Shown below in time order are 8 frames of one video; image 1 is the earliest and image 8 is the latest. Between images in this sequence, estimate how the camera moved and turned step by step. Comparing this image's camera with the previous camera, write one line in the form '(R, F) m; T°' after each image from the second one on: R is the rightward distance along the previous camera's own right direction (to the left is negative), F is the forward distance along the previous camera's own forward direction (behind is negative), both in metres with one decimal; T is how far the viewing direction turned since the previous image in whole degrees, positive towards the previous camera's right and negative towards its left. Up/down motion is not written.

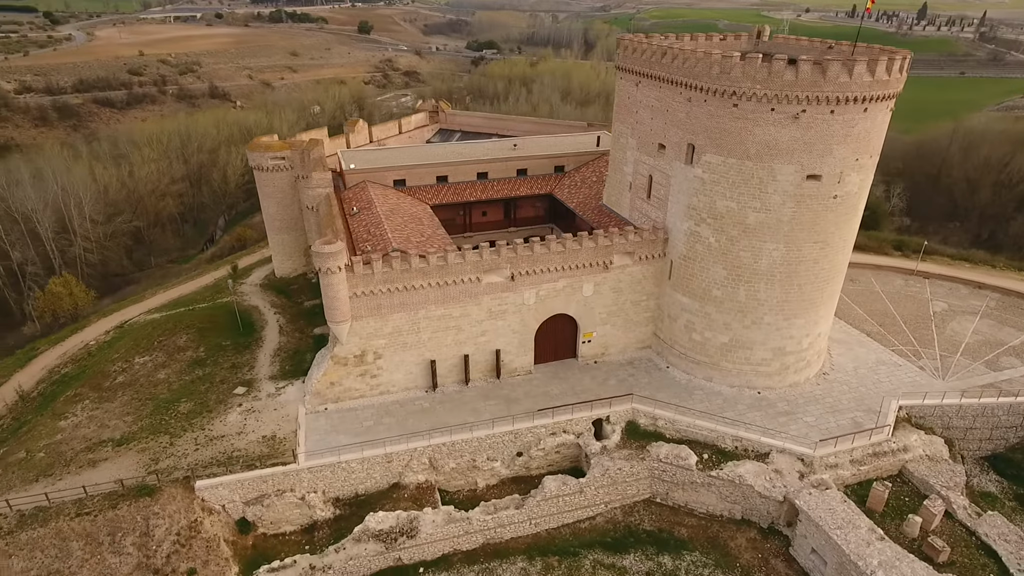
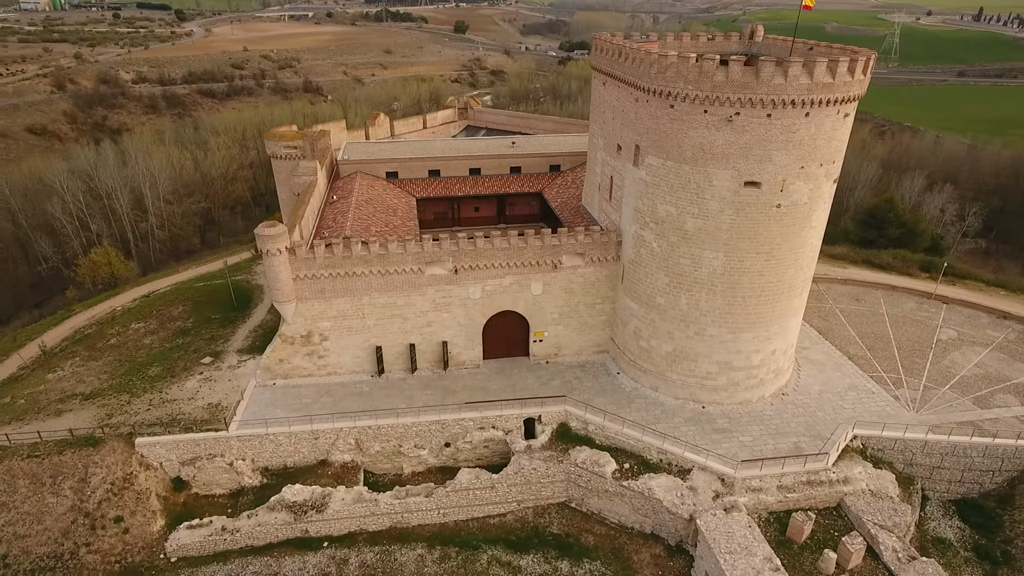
(+4.1, +0.2) m; -8°
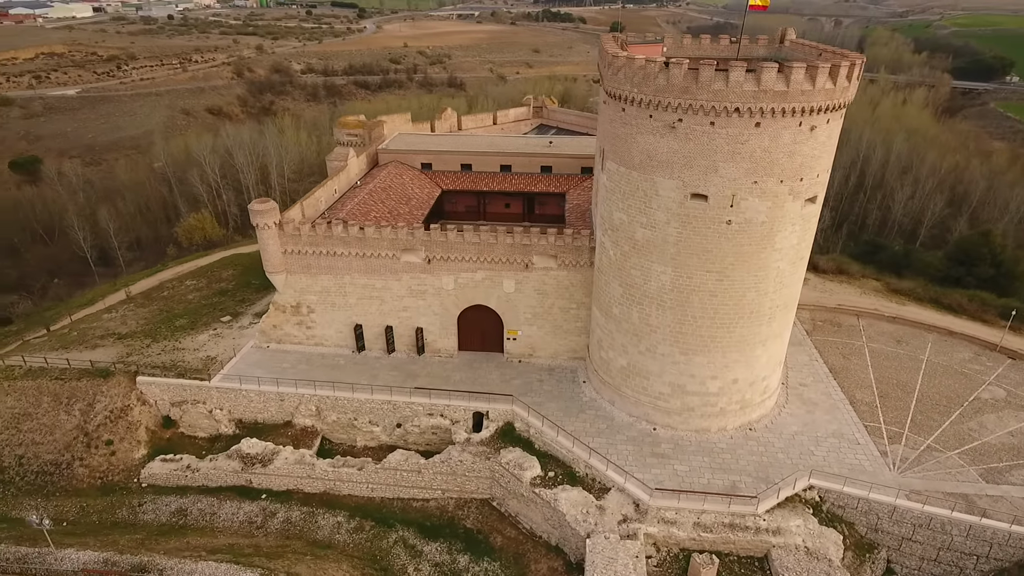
(+5.0, +0.5) m; -13°
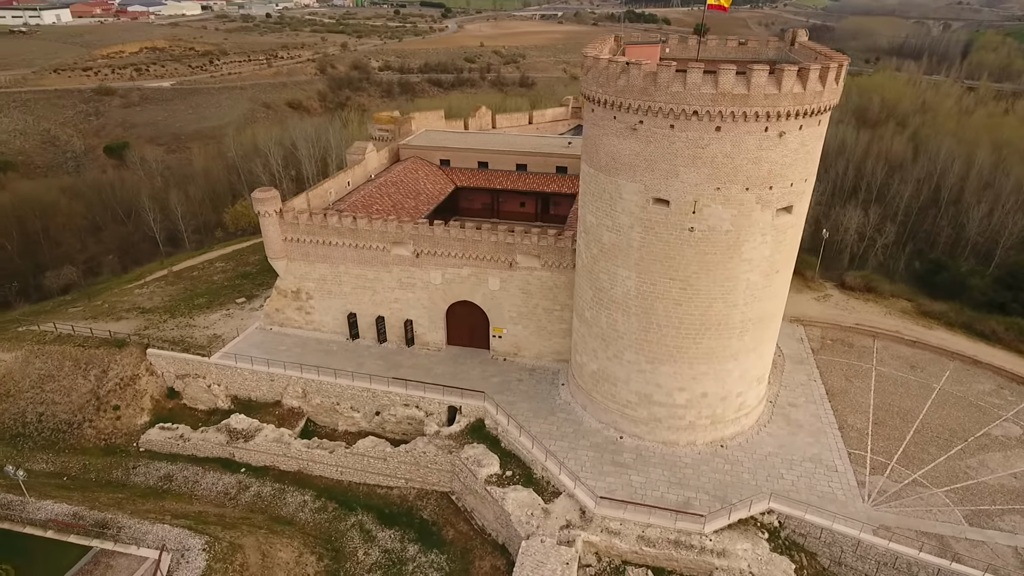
(+2.6, +0.1) m; -7°
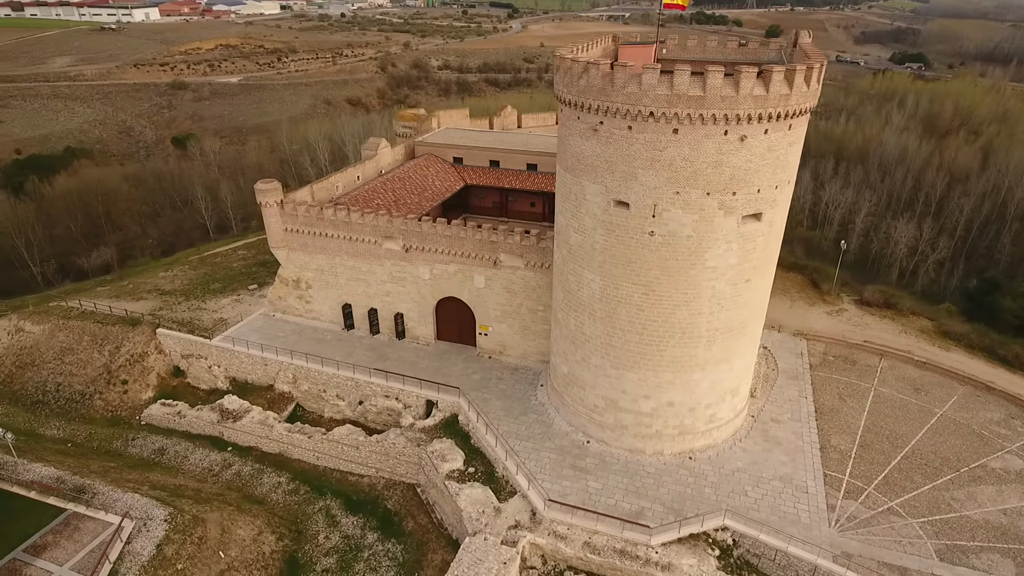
(+2.2, +0.1) m; -5°
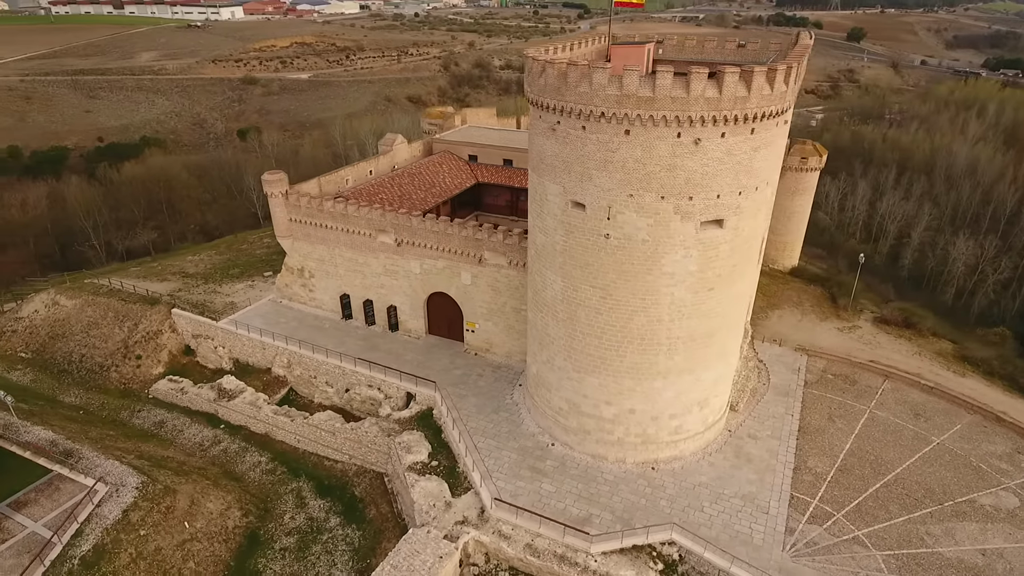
(+2.3, +0.1) m; -6°
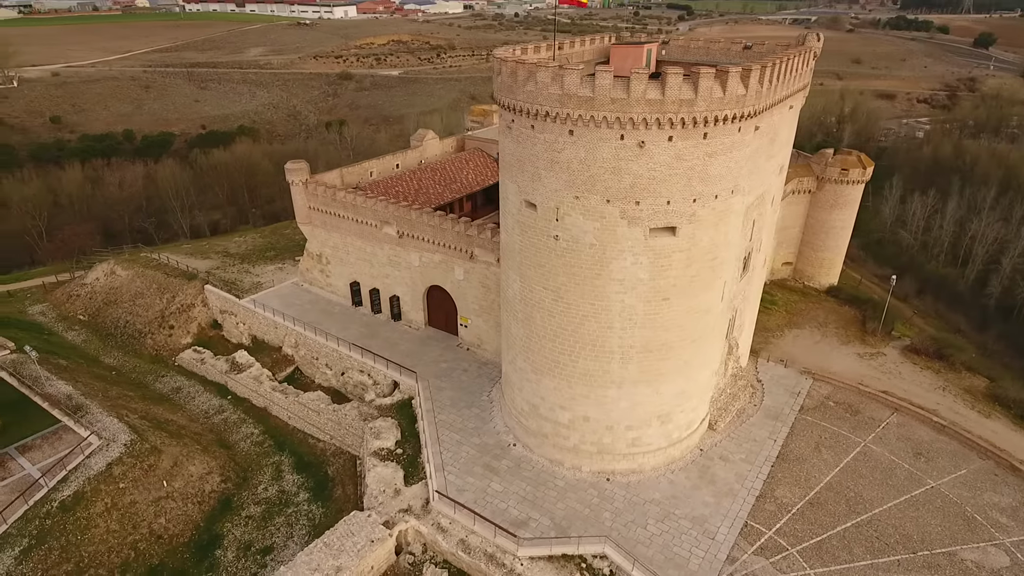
(+2.9, +0.2) m; -8°
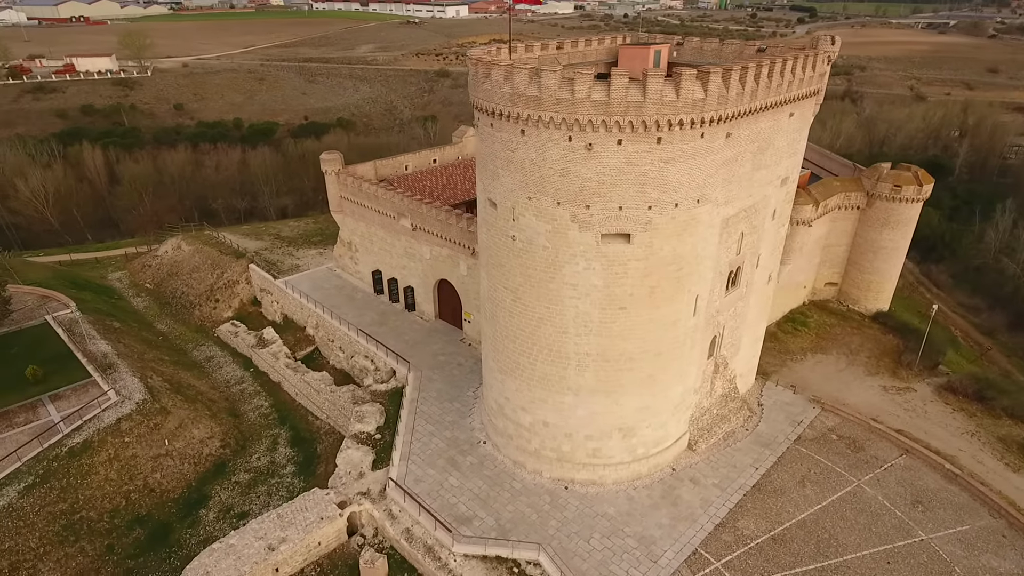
(+2.8, +0.2) m; -9°
